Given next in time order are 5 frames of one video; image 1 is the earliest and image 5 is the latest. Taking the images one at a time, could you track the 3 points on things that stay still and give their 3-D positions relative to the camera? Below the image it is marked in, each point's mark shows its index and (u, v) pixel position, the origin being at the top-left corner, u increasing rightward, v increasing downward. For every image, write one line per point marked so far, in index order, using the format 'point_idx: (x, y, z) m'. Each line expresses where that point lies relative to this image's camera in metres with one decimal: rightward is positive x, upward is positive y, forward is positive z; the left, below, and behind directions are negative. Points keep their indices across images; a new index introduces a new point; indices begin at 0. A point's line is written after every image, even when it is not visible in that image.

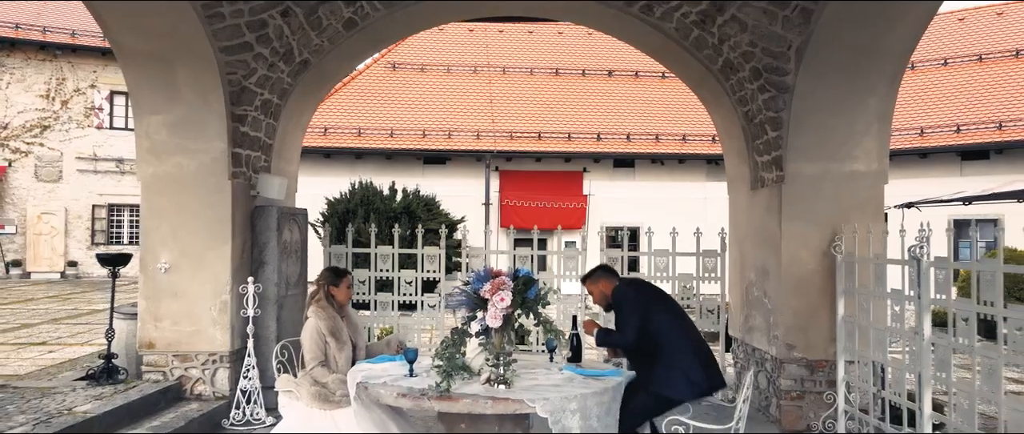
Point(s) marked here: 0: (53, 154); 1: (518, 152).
0: (-49.0, +6.7, +17.4) m
1: (+0.6, +5.6, +13.7) m
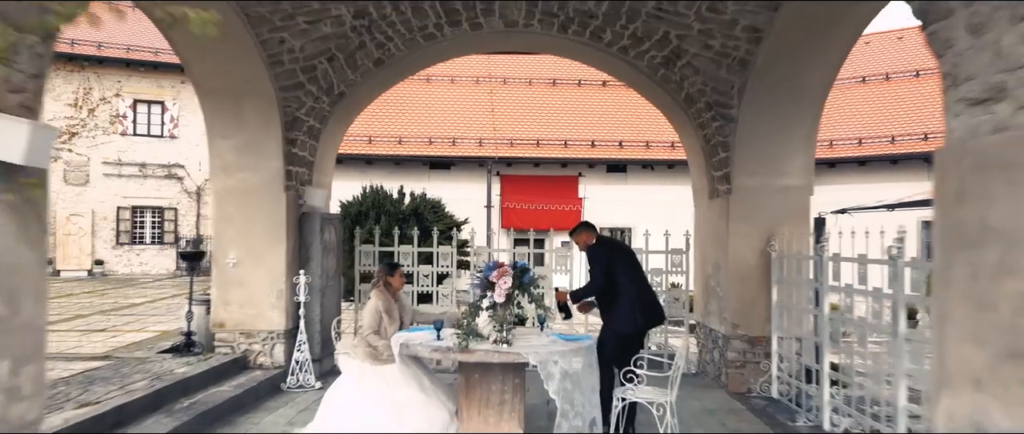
0: (-49.0, +6.6, +18.5) m
1: (+0.6, +5.4, +14.8) m
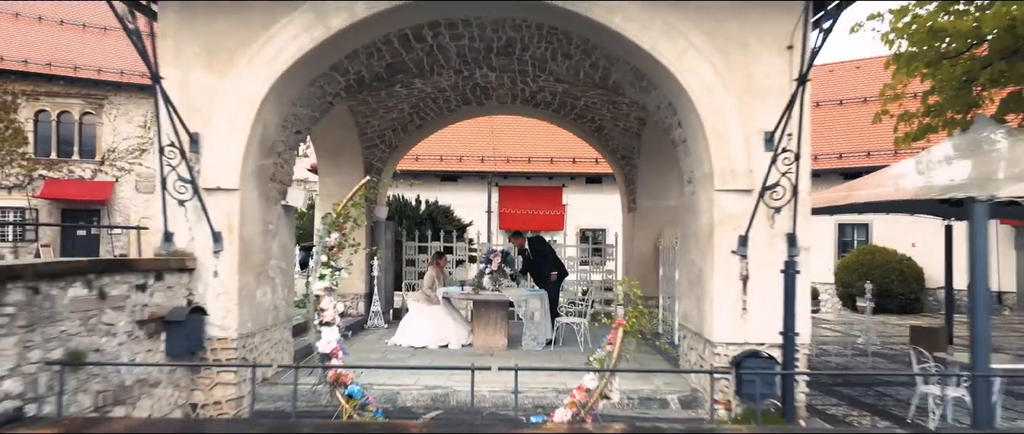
0: (-49.5, +6.2, +22.2) m
1: (+0.1, +5.0, +18.5) m
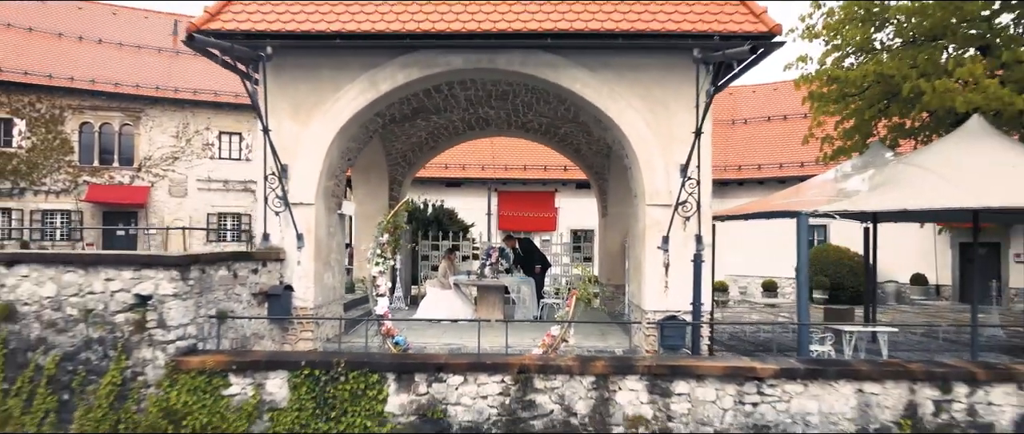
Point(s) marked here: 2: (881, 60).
0: (-49.8, +6.0, +24.5) m
1: (-0.2, +4.7, +20.8) m
2: (+22.0, +9.3, +9.6) m
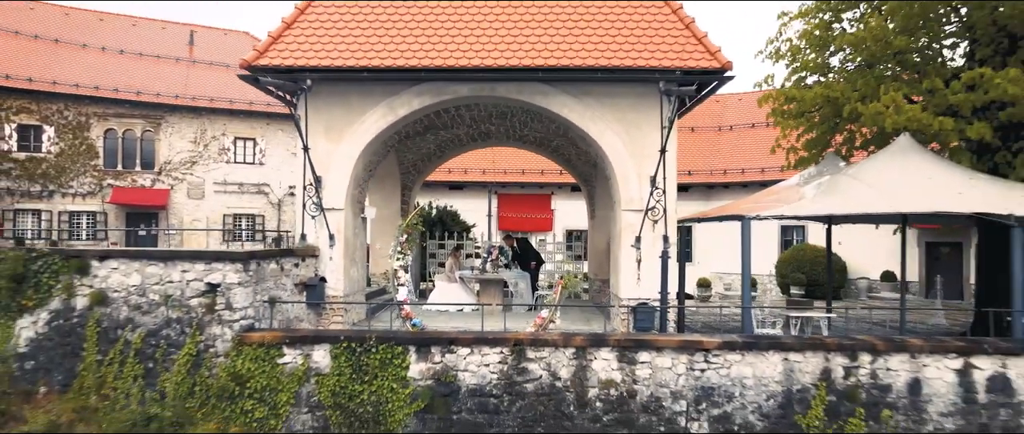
0: (-50.0, +5.8, +26.0) m
1: (-0.3, +4.6, +22.2) m
2: (+21.8, +9.2, +11.1) m
